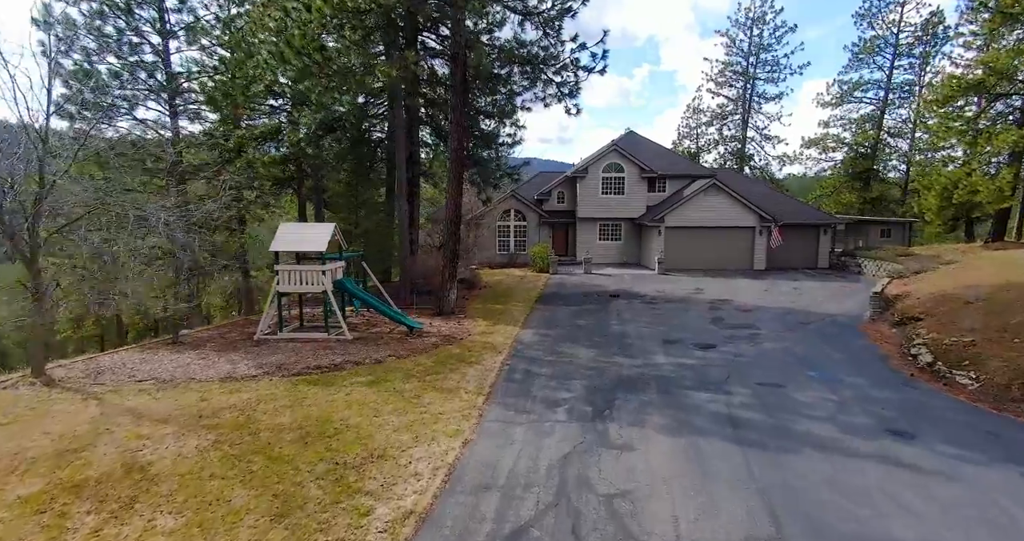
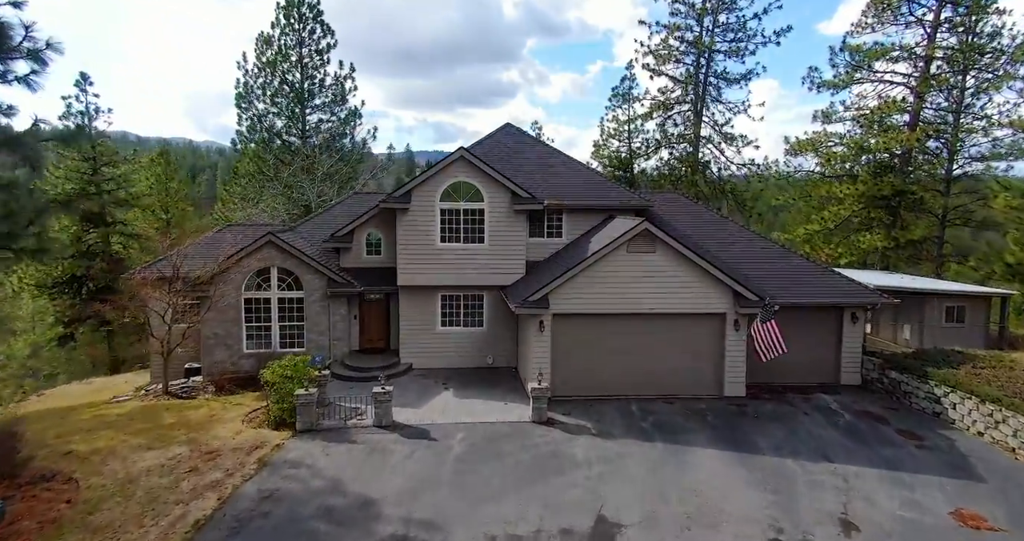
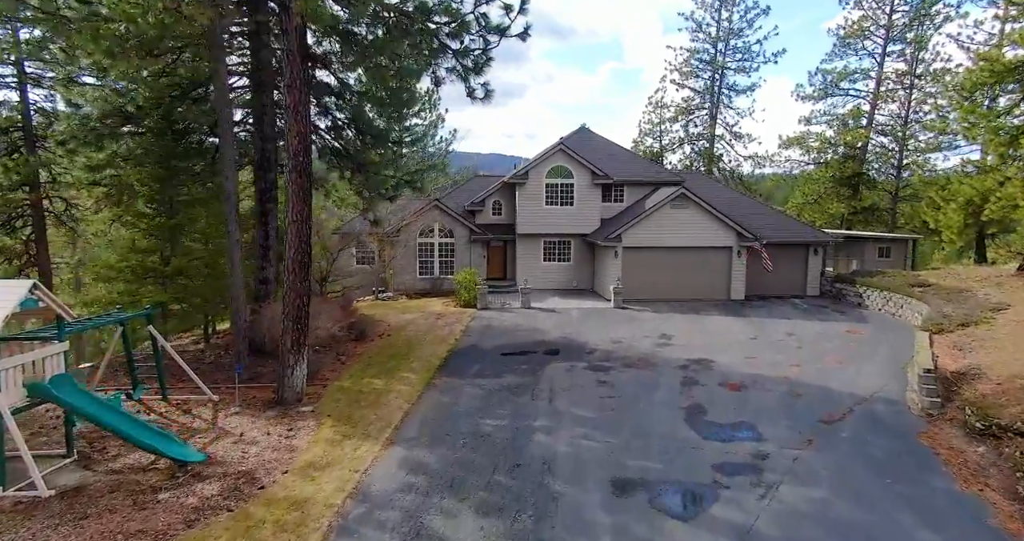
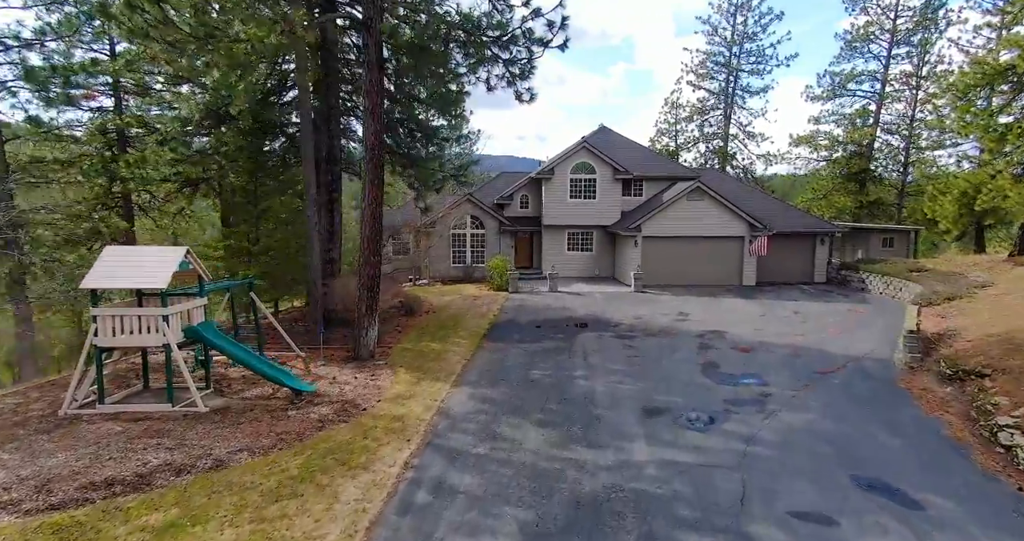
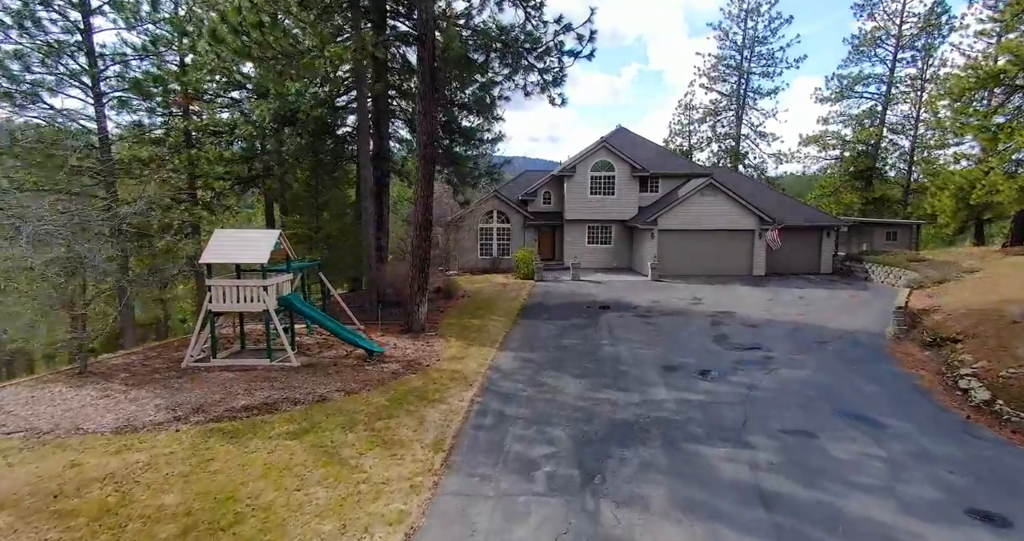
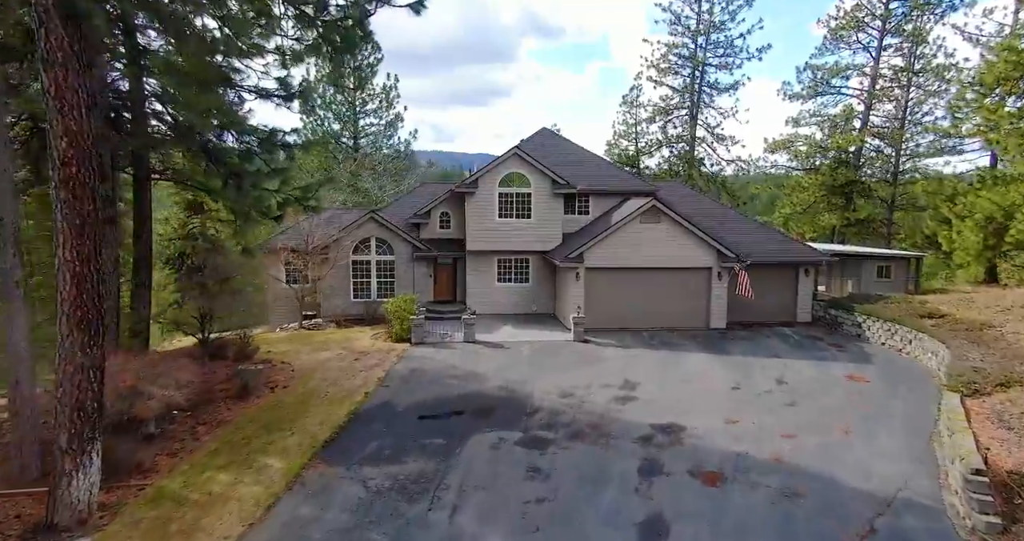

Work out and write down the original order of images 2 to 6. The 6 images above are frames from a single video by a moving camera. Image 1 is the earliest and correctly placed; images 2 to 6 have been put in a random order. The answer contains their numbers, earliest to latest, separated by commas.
5, 4, 3, 6, 2
